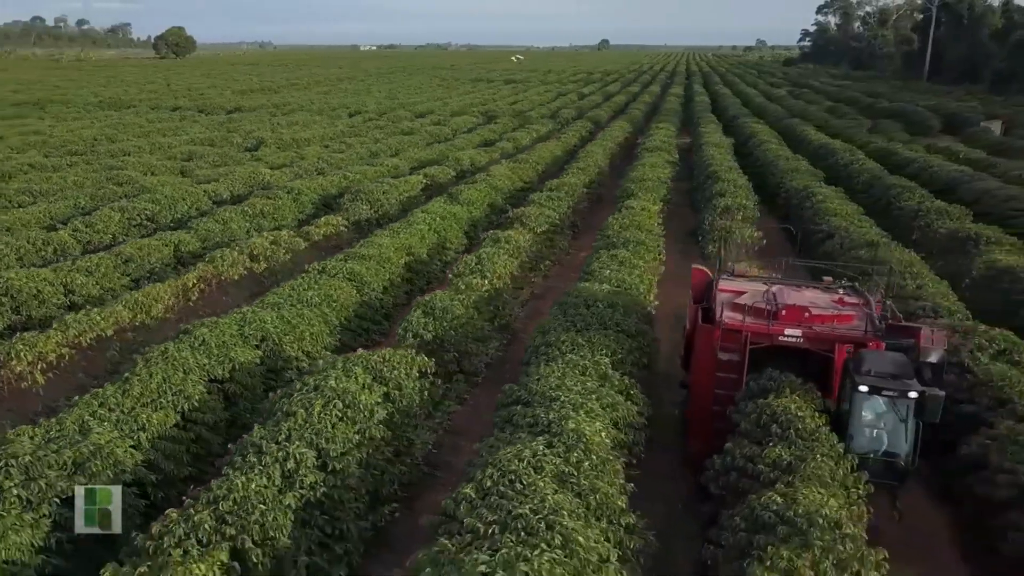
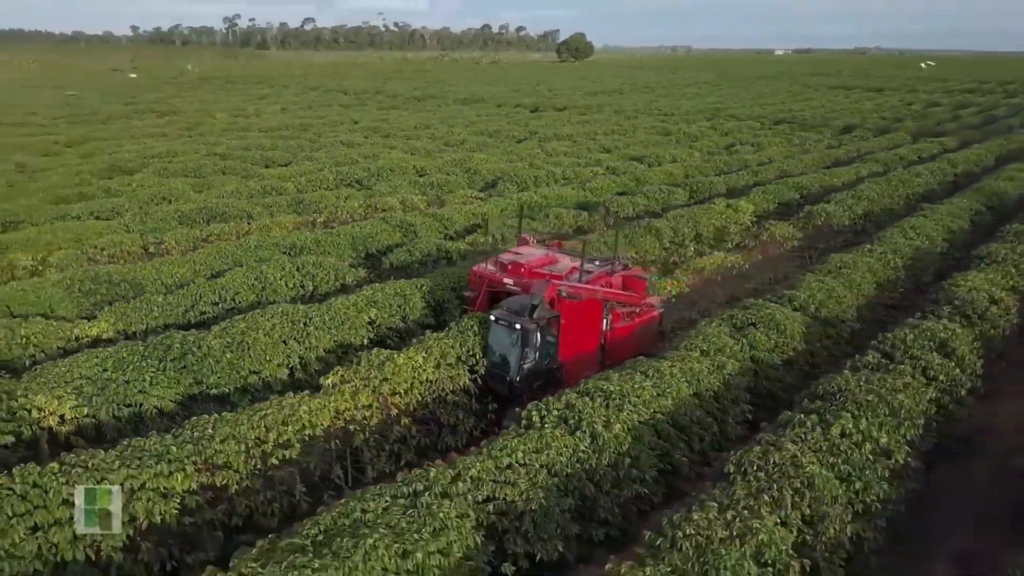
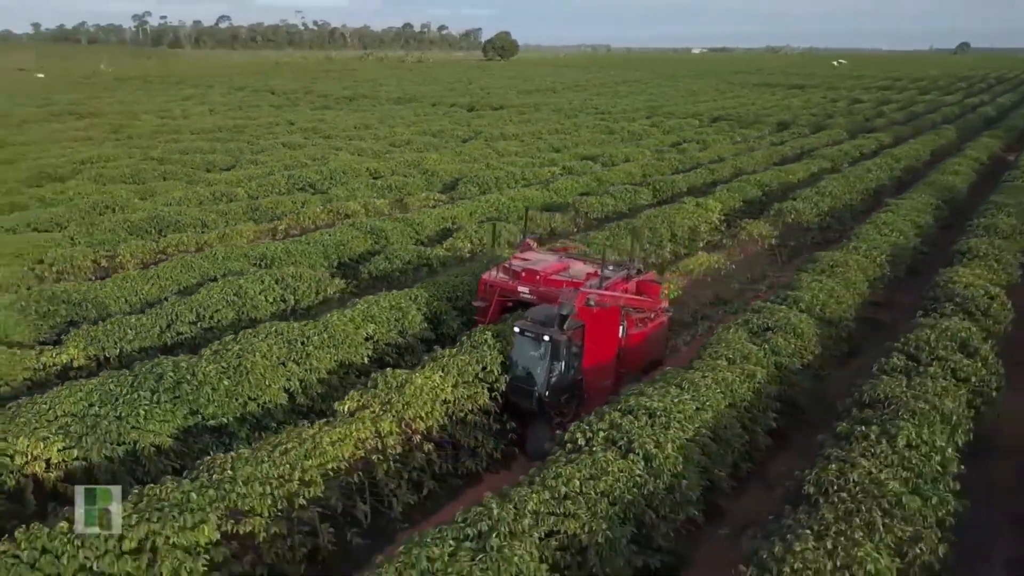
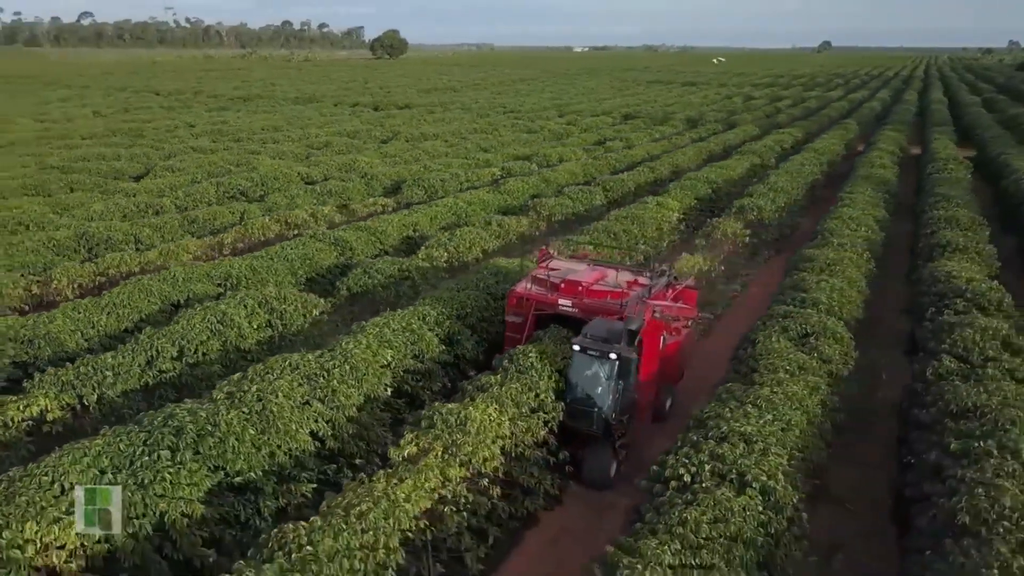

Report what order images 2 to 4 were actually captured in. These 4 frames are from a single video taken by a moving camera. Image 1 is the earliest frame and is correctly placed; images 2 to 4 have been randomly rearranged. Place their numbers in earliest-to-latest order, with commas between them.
4, 3, 2
